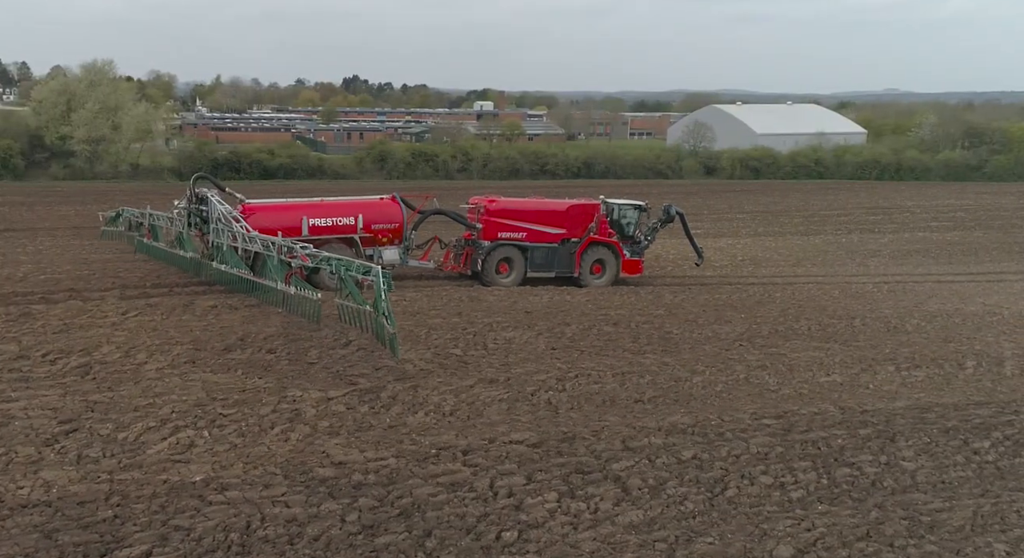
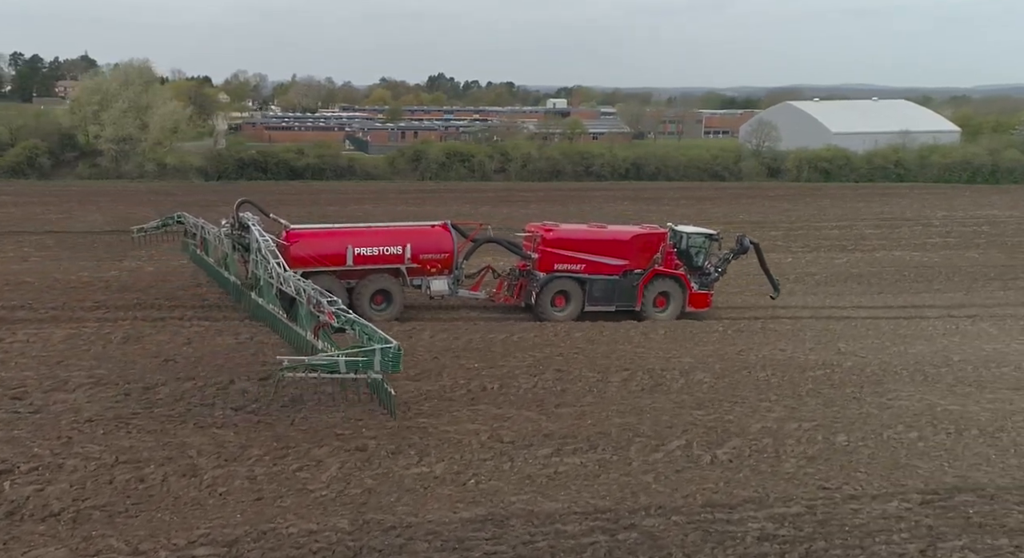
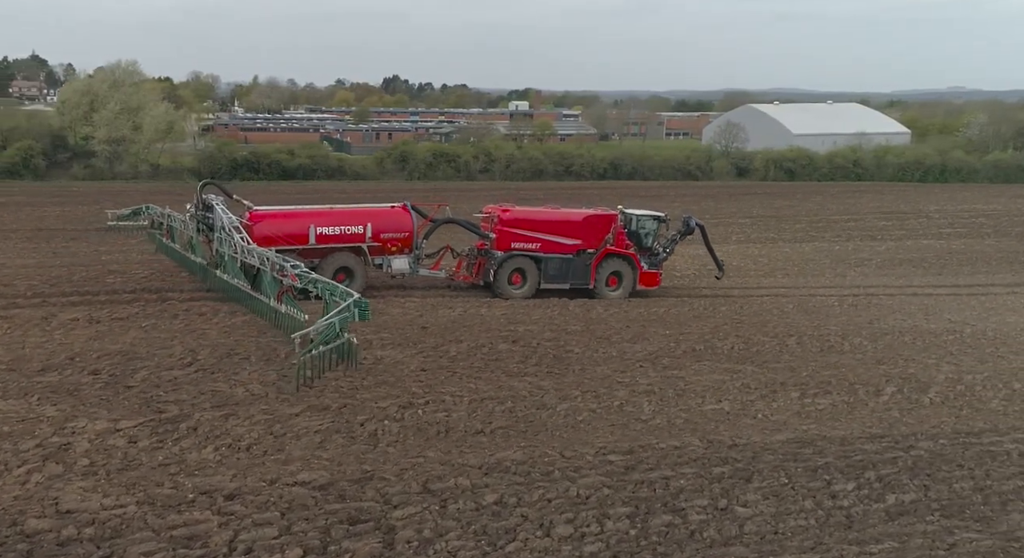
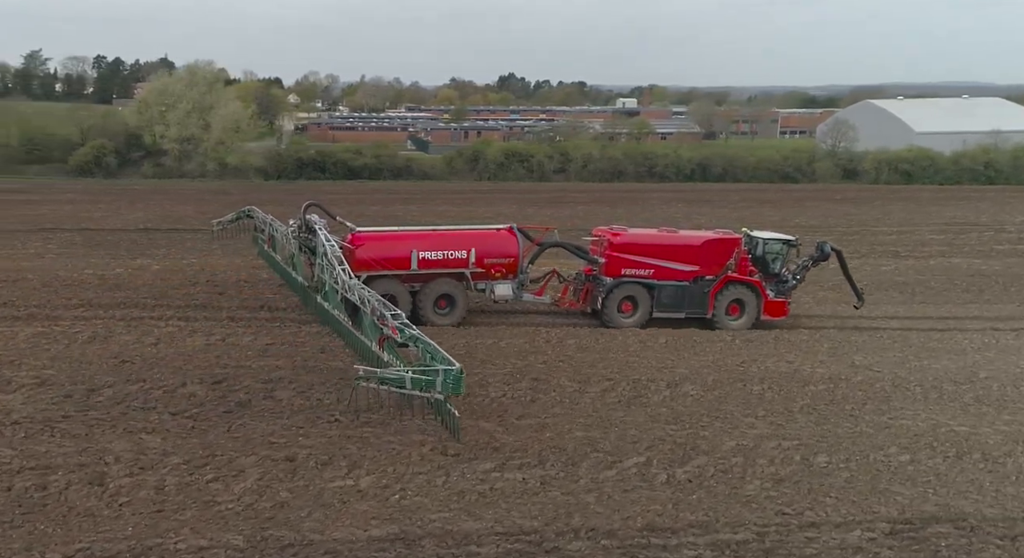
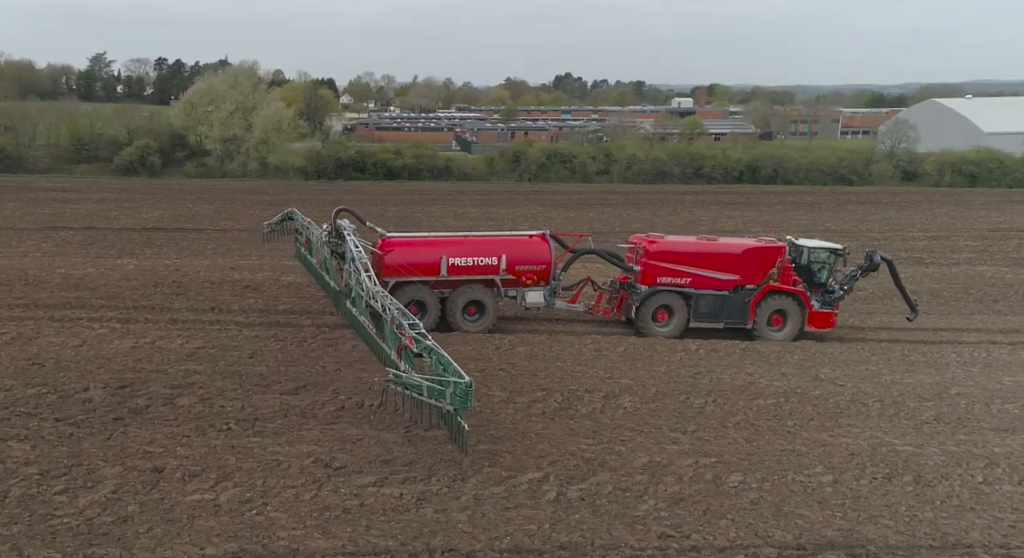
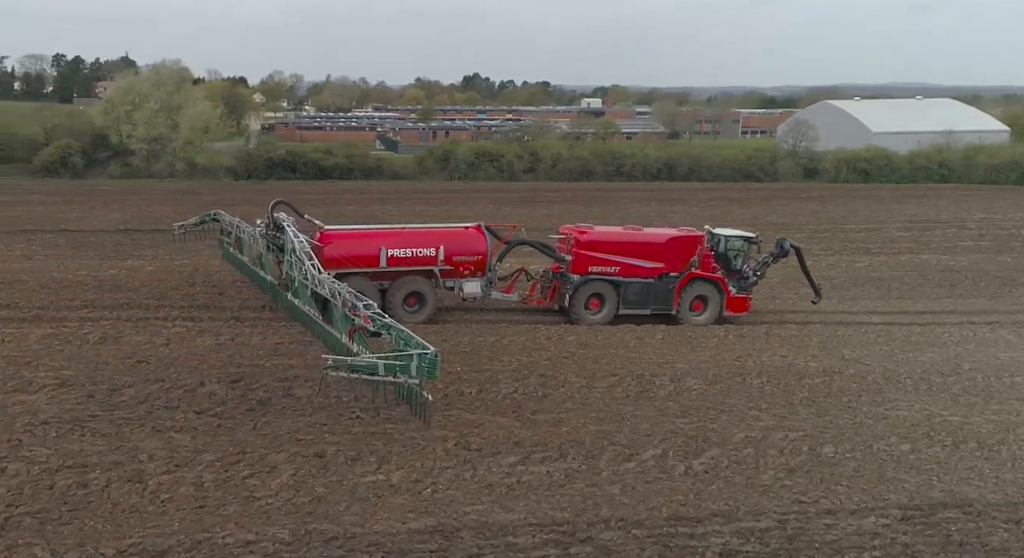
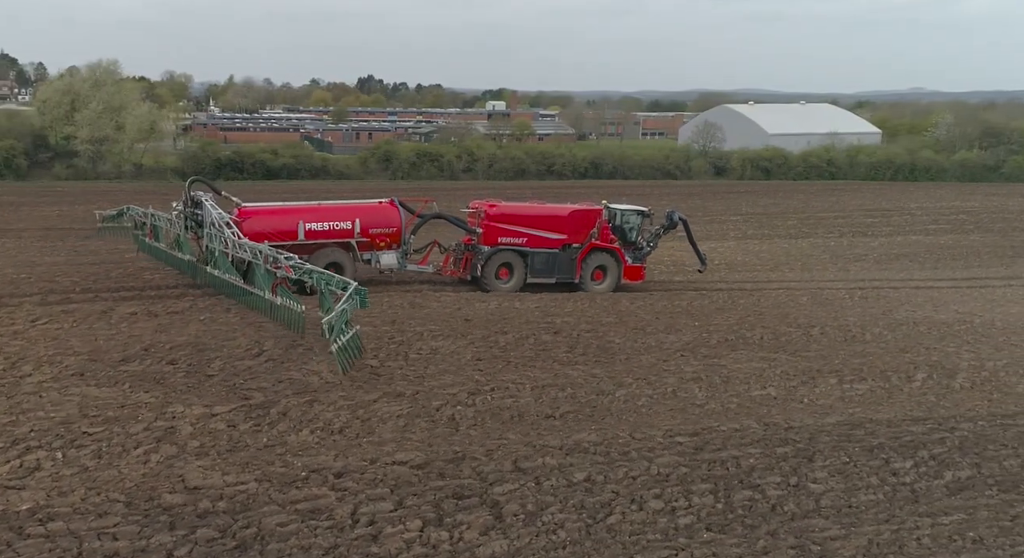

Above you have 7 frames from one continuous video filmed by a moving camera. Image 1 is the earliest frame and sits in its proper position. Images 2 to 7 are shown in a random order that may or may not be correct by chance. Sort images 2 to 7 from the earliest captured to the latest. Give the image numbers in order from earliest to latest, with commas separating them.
7, 3, 2, 6, 4, 5
